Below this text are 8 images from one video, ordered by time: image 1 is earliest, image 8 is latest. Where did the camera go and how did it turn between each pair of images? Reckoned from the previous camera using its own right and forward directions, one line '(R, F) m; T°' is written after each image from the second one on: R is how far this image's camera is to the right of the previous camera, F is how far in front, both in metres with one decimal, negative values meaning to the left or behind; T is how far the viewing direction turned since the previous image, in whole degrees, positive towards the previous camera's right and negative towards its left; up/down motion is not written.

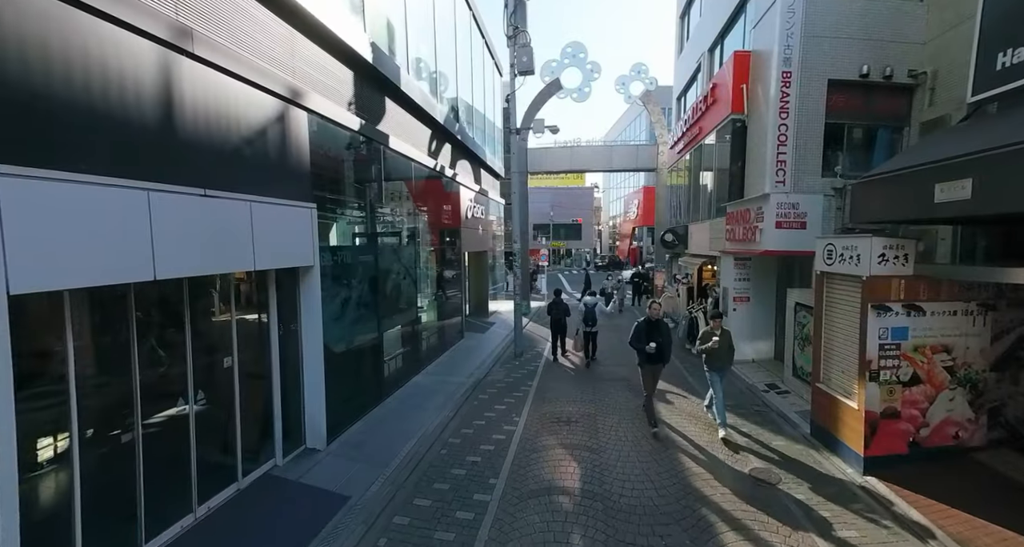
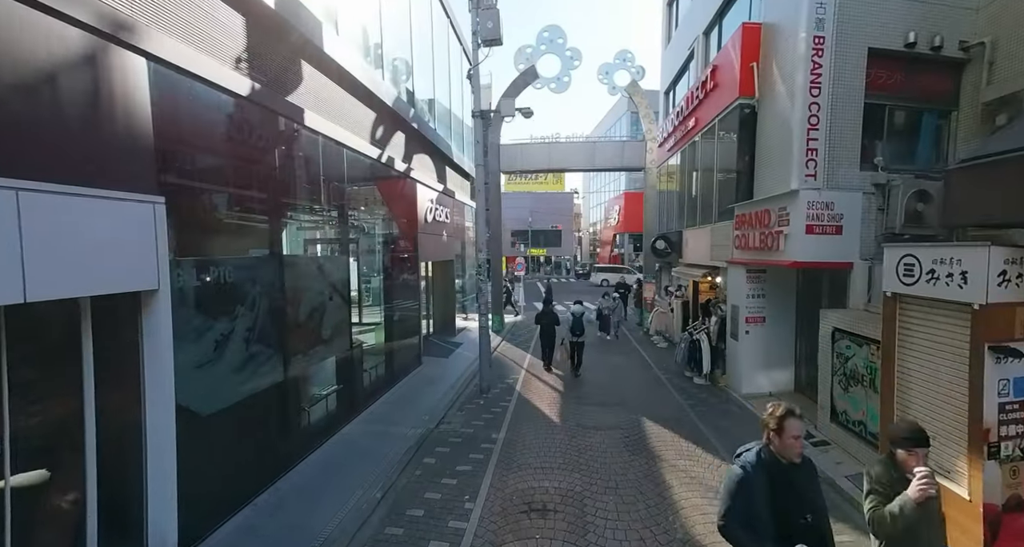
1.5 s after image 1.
(+0.3, +2.1) m; +2°
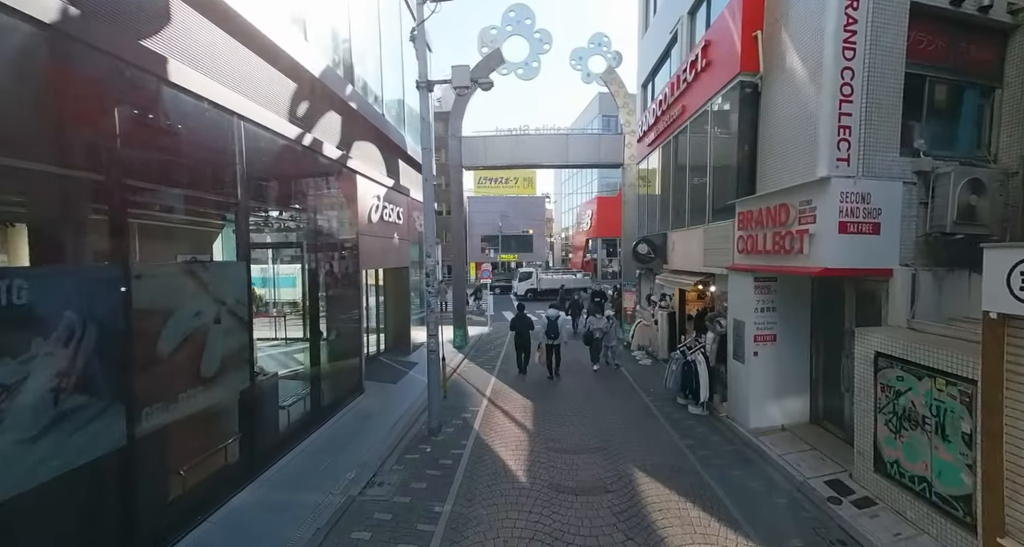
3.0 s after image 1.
(+0.2, +1.7) m; +3°
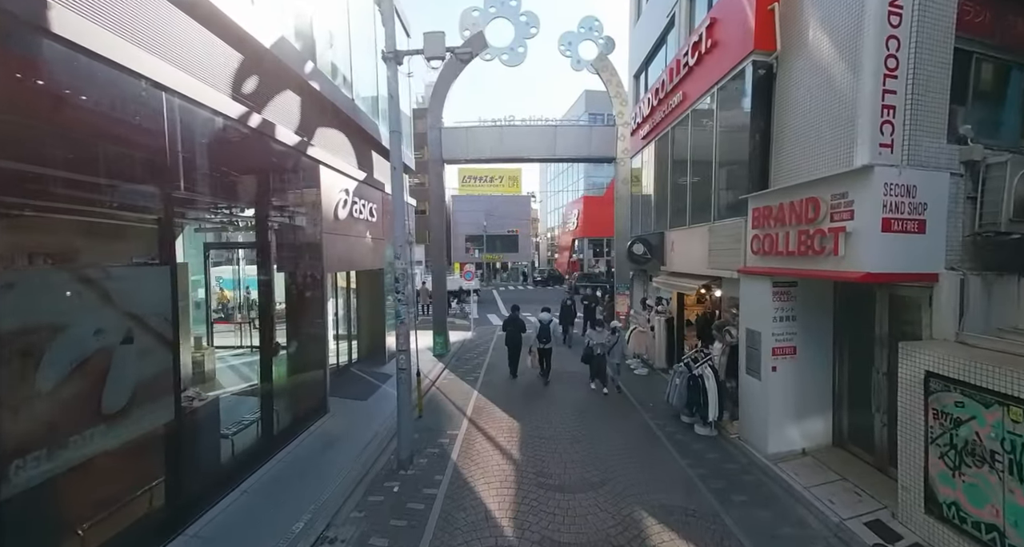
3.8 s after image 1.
(0.0, +1.0) m; +2°
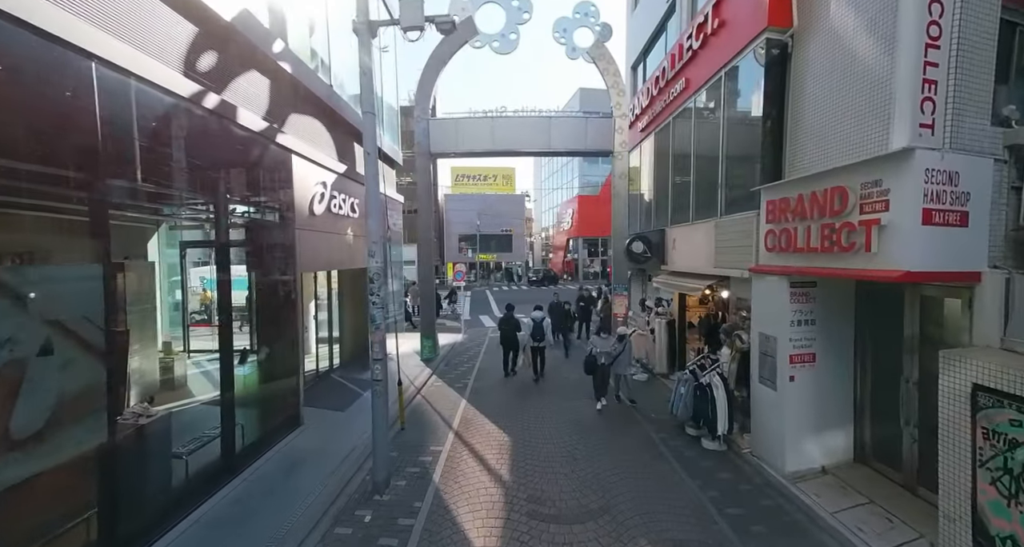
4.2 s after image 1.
(+0.1, +0.6) m; +1°
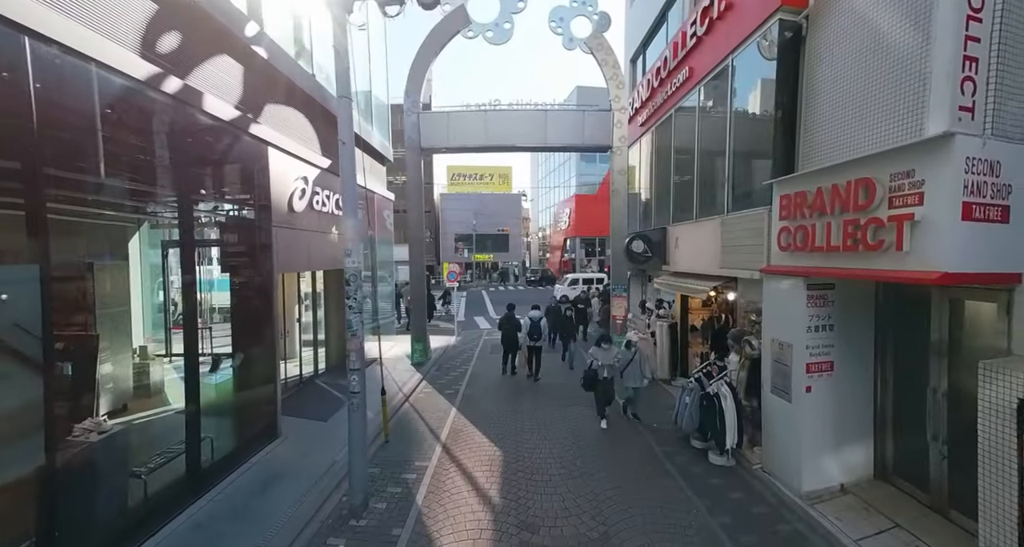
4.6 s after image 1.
(+0.1, +0.5) m; 0°
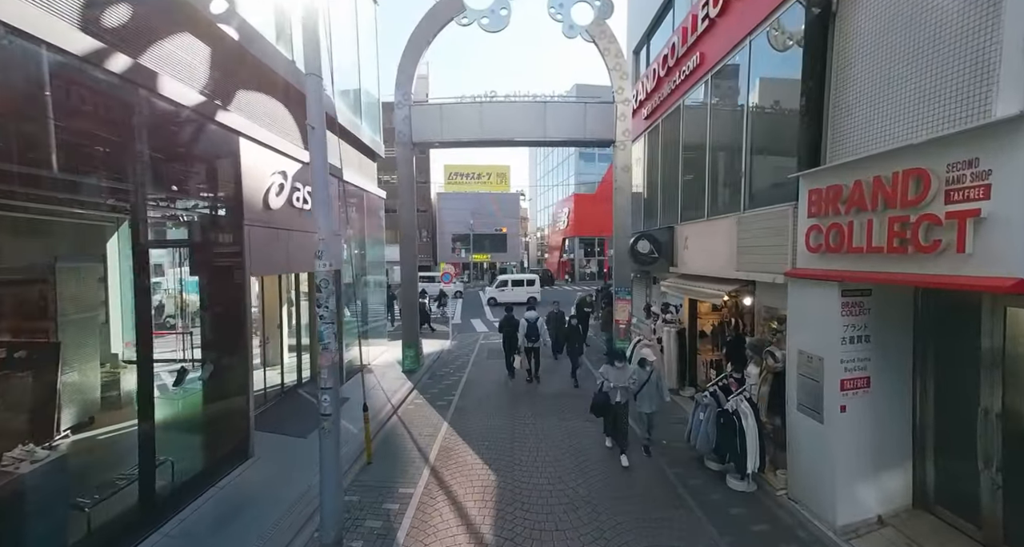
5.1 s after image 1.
(0.0, +0.6) m; 0°
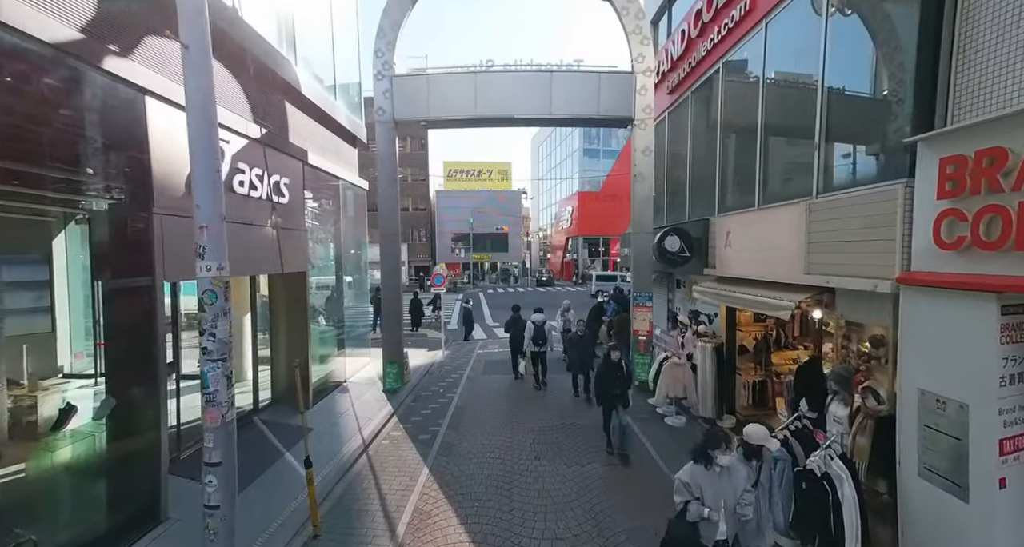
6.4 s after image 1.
(0.0, +1.5) m; 0°
